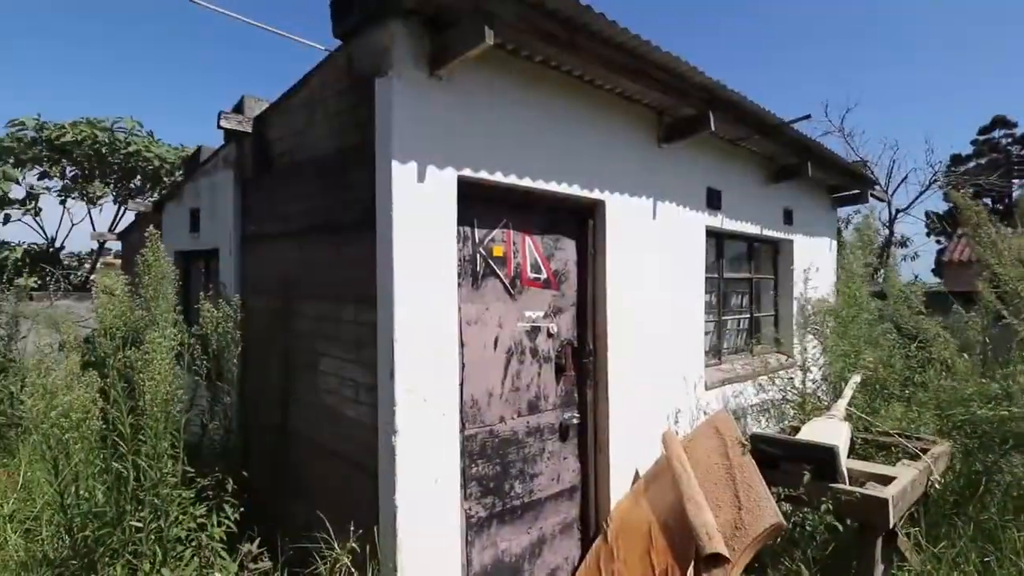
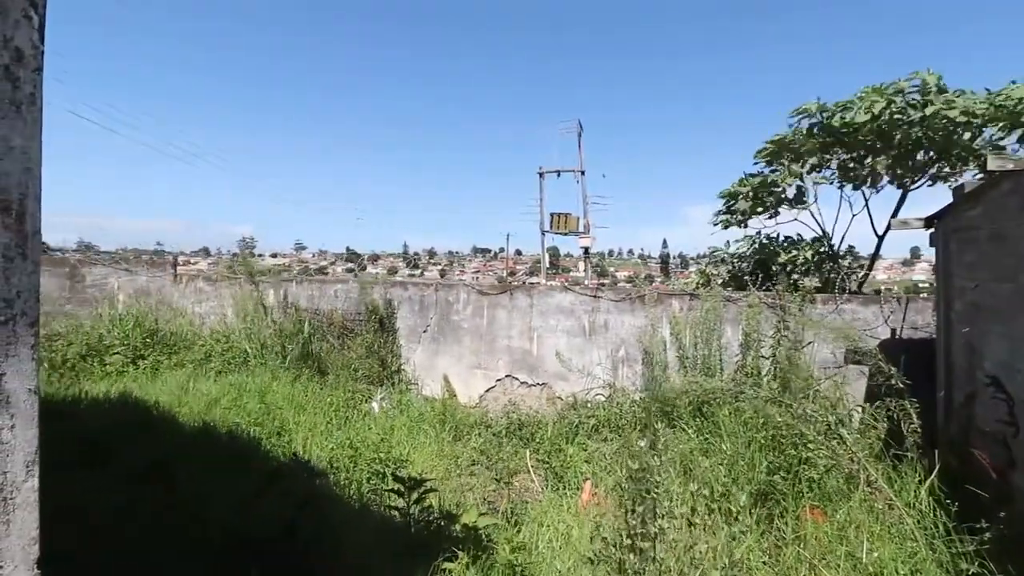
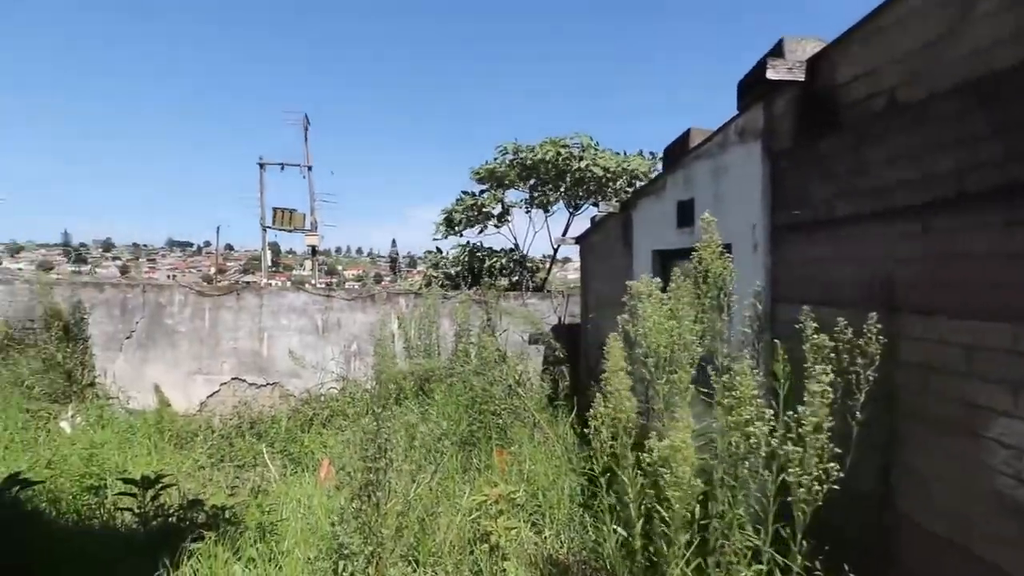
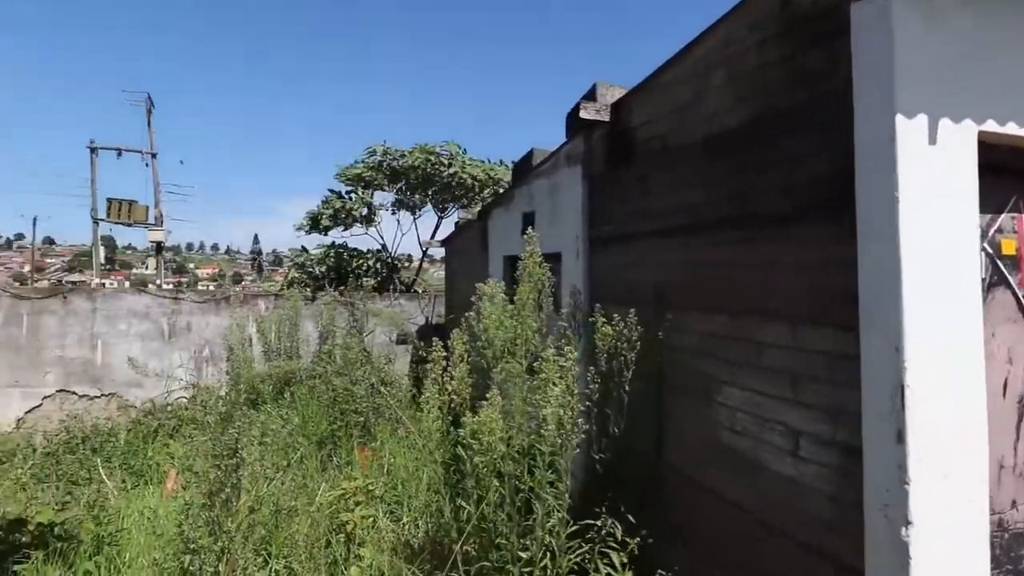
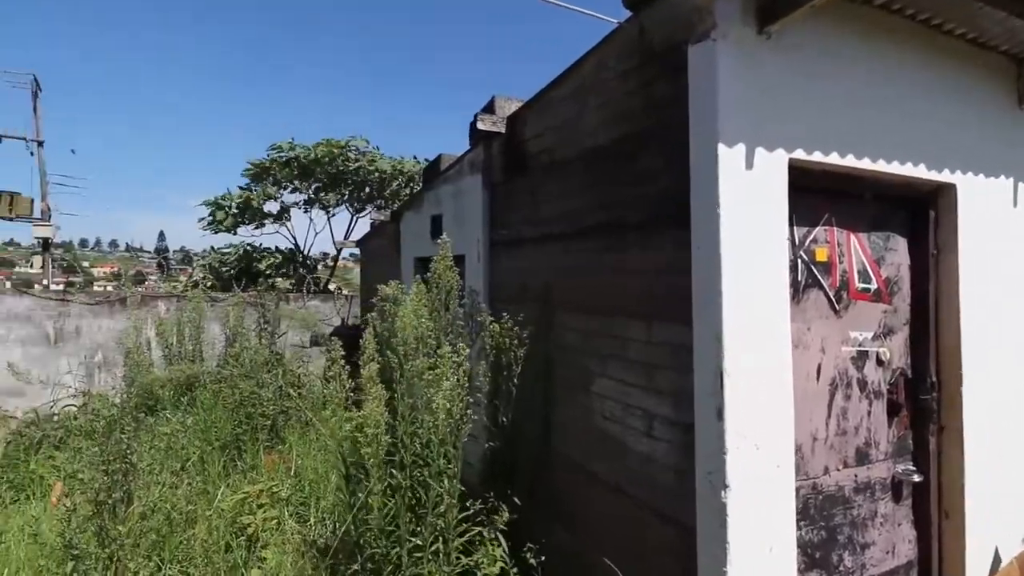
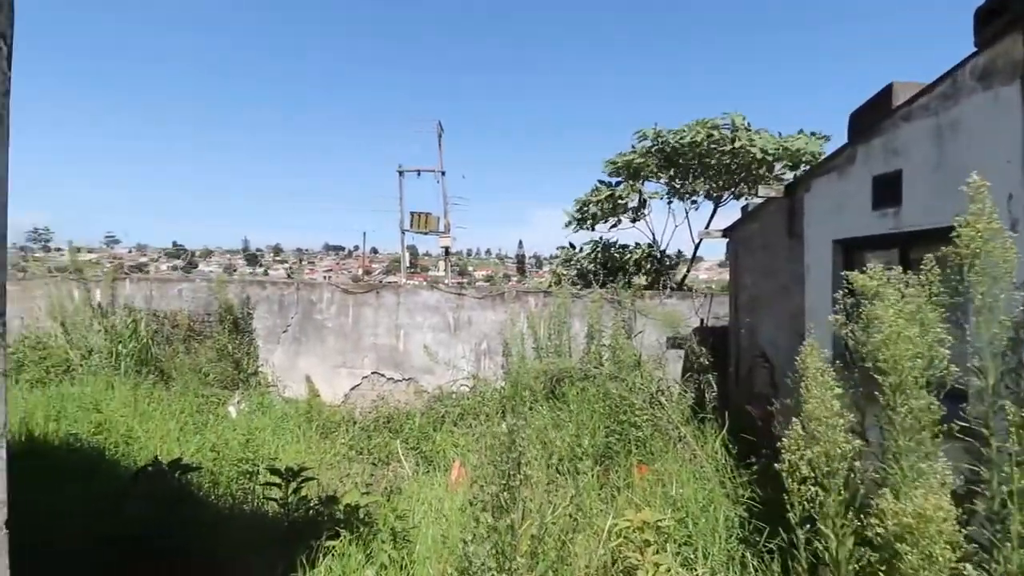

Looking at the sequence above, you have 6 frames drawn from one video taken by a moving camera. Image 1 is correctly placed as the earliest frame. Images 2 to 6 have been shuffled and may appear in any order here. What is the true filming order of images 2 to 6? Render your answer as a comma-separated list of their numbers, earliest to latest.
5, 4, 3, 6, 2
